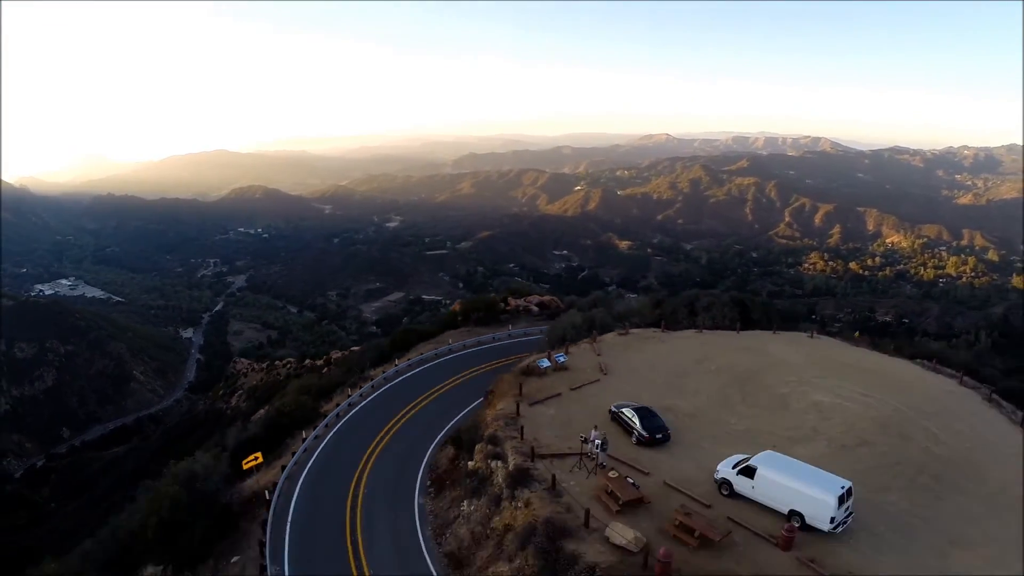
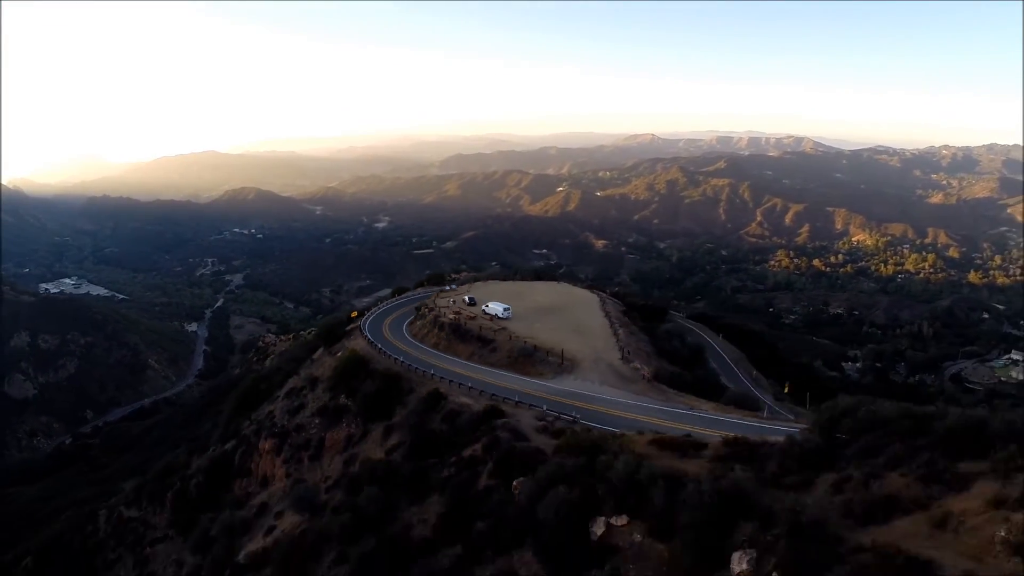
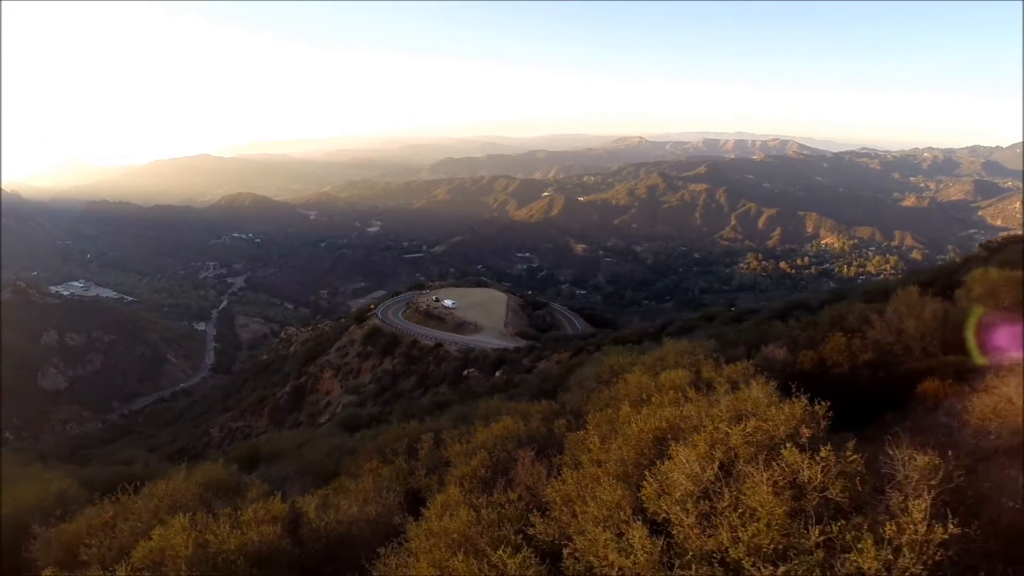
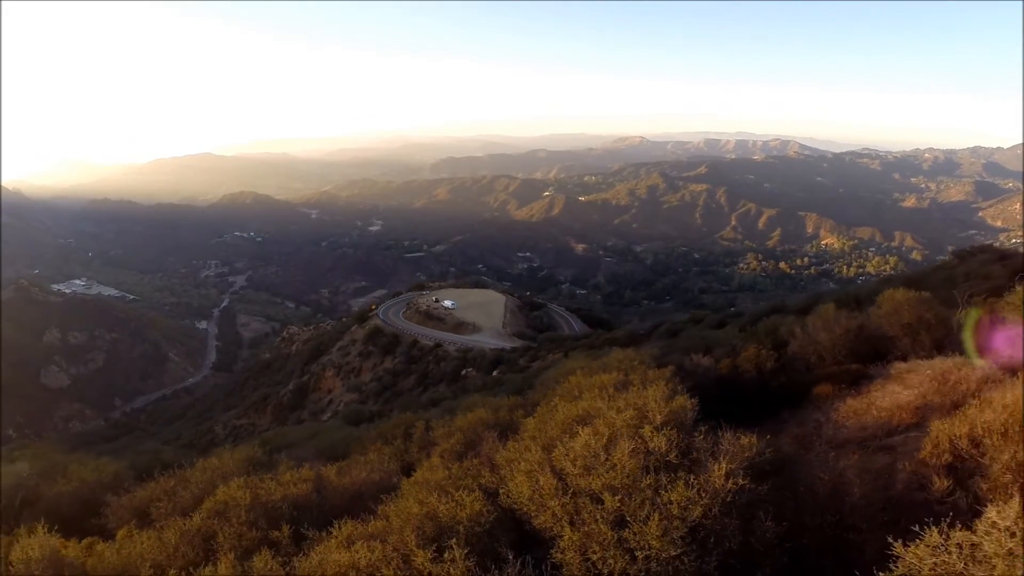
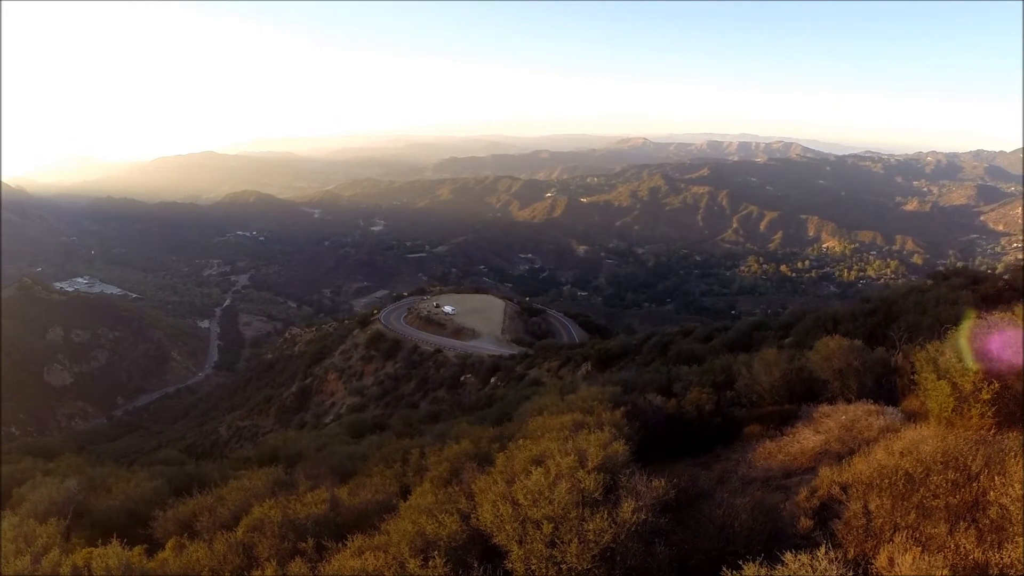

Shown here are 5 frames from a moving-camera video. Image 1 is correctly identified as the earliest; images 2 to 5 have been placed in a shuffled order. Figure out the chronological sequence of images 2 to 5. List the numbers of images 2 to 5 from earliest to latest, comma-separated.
2, 3, 4, 5
